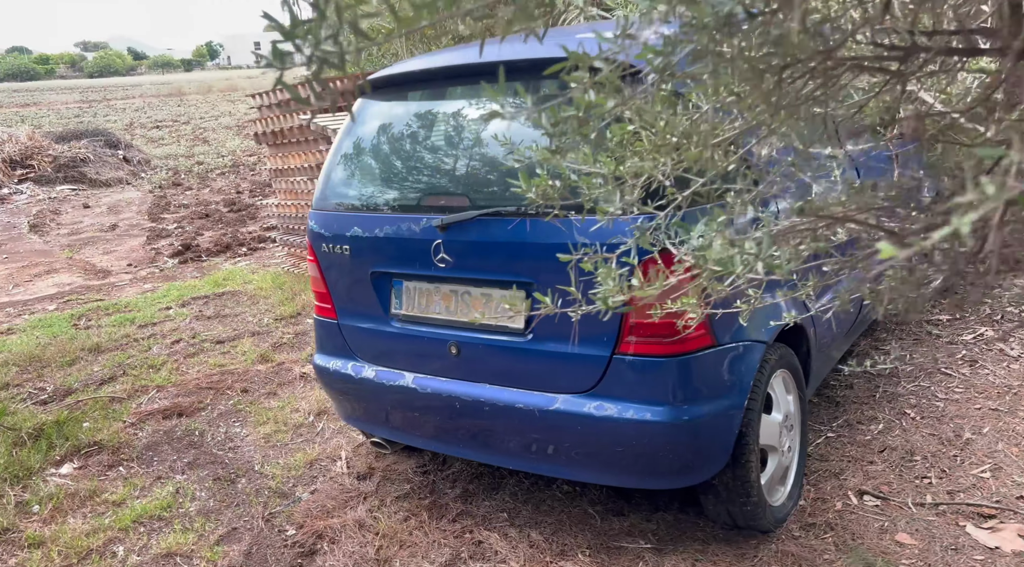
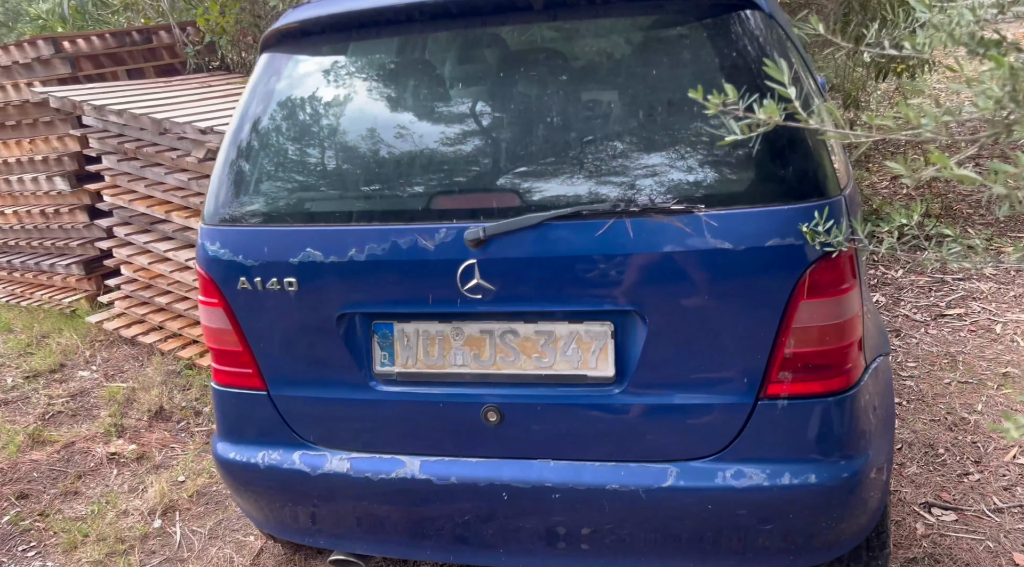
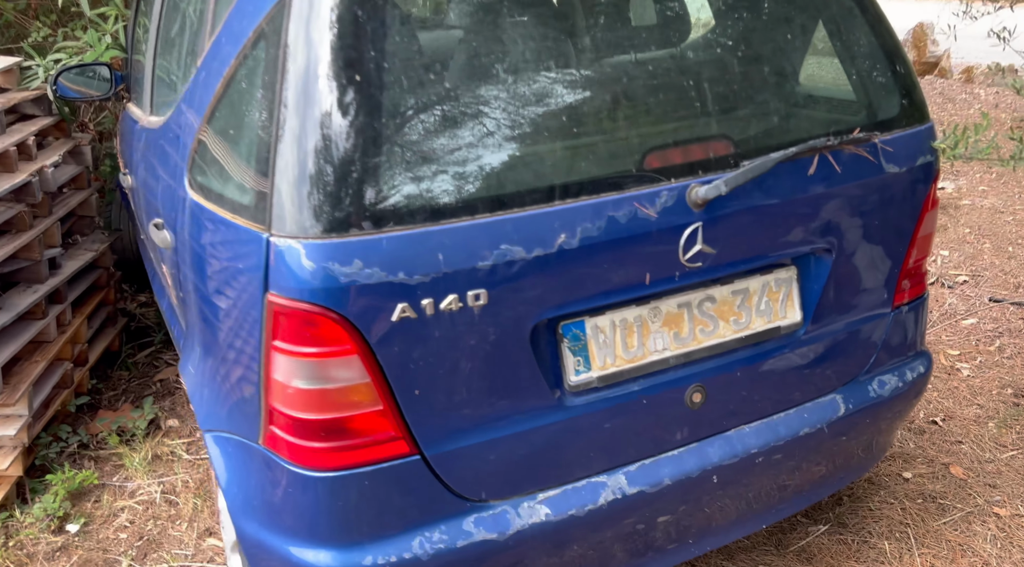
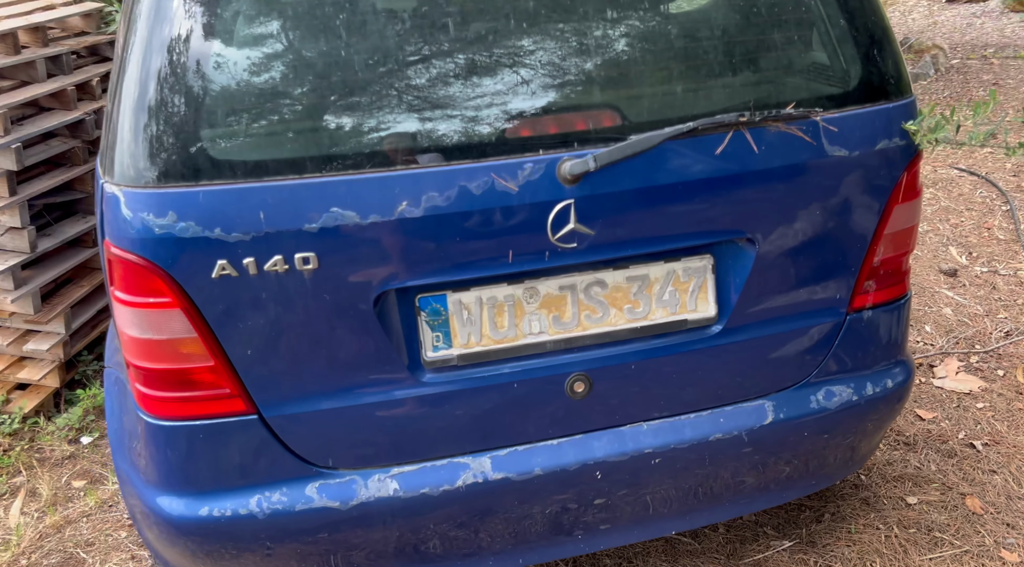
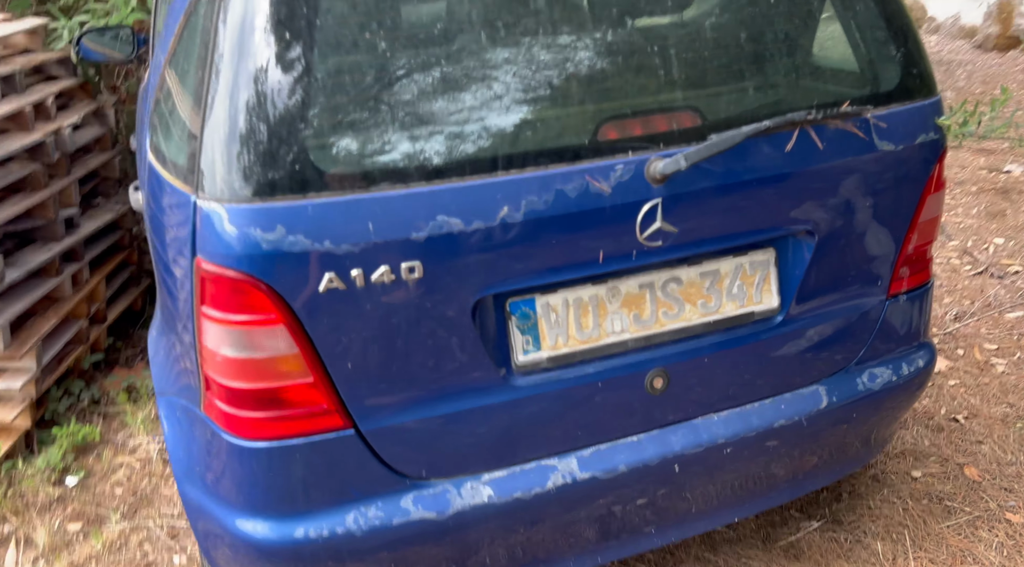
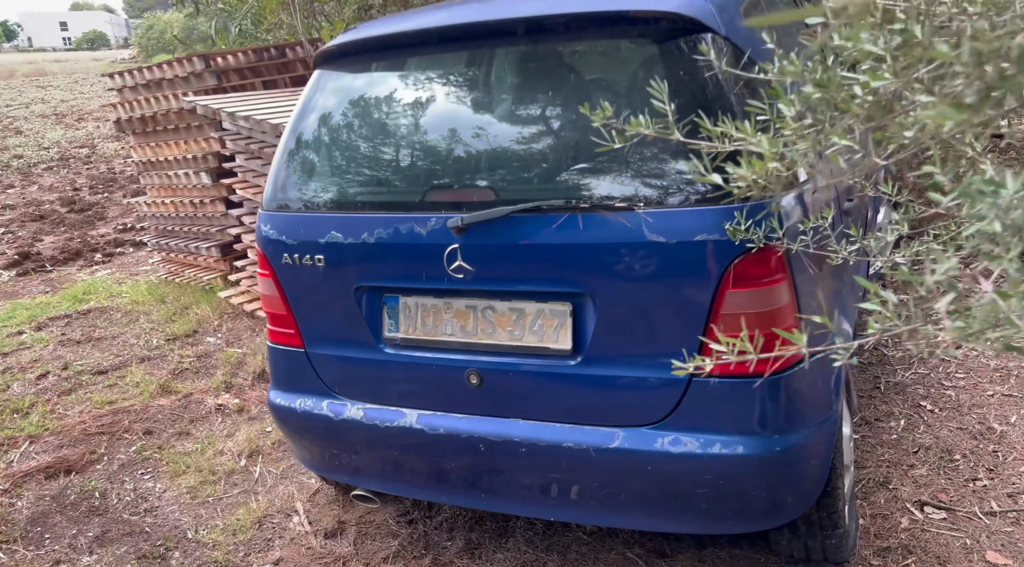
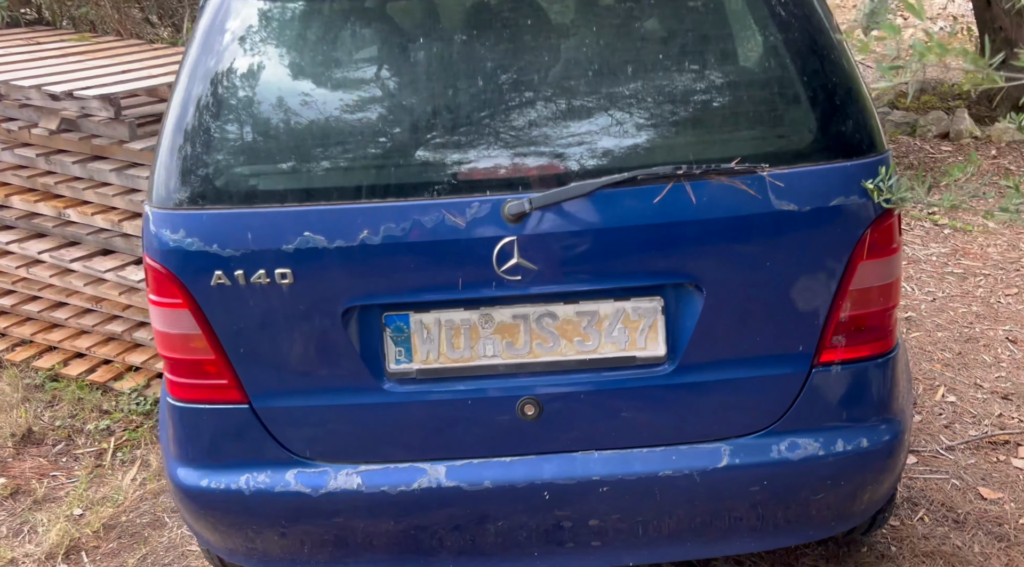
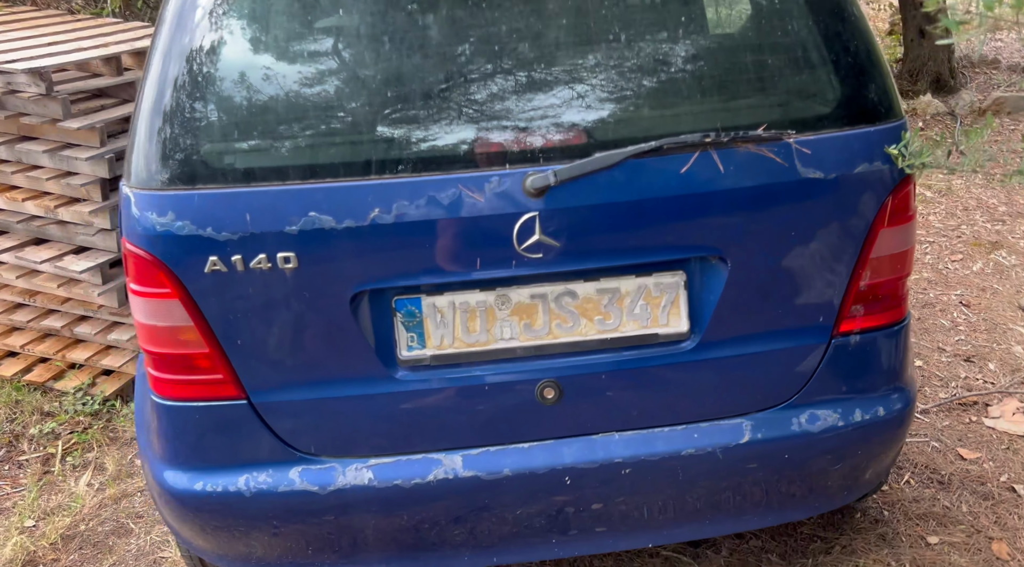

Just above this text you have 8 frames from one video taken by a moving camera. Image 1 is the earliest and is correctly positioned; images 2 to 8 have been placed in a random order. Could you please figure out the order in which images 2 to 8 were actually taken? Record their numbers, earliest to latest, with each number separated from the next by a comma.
6, 2, 7, 8, 4, 5, 3
